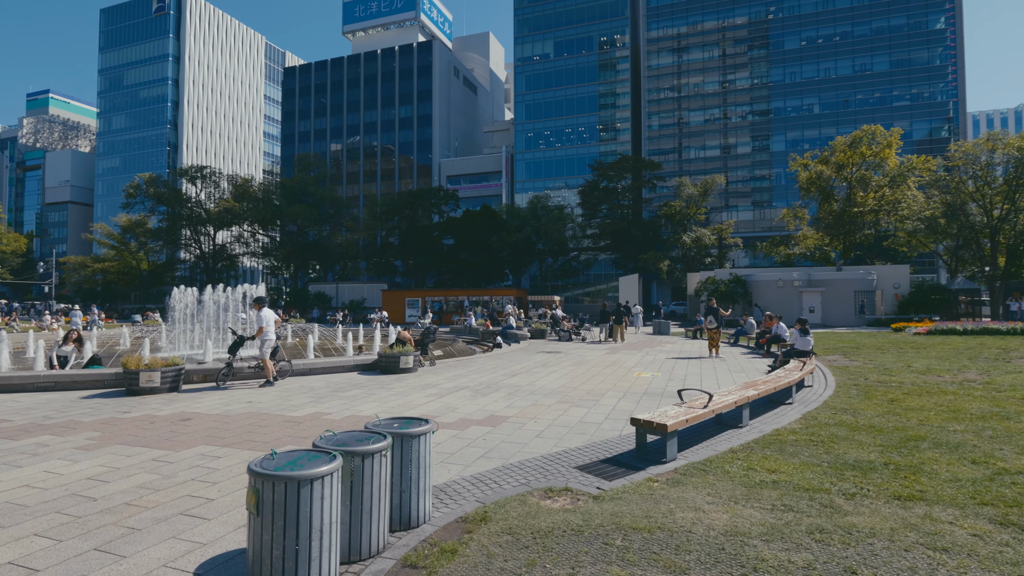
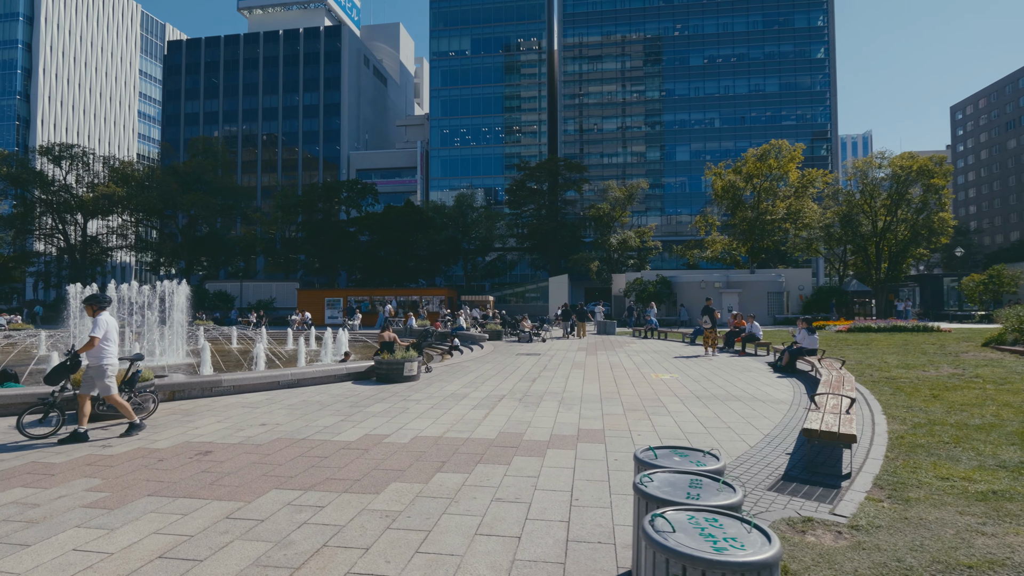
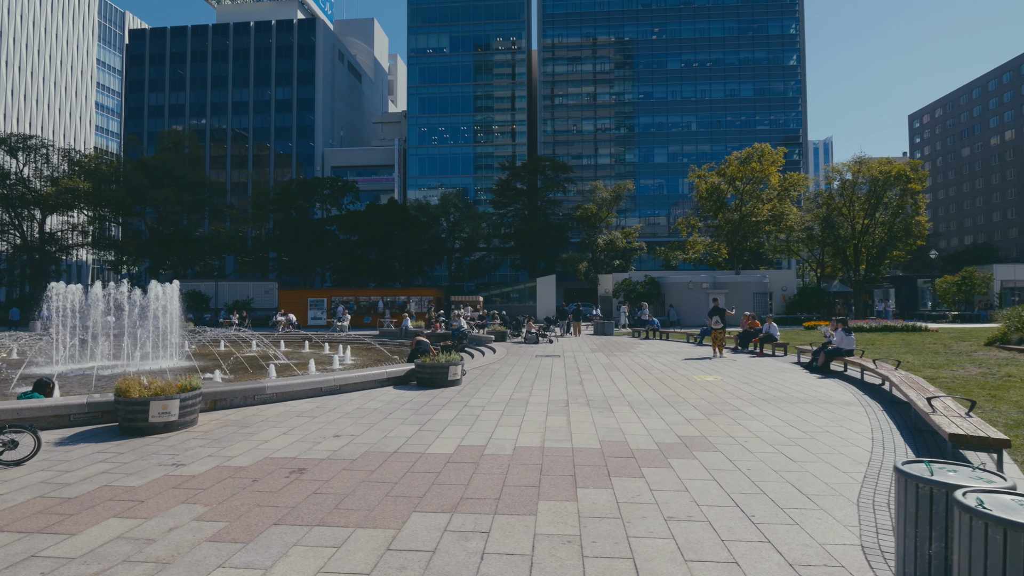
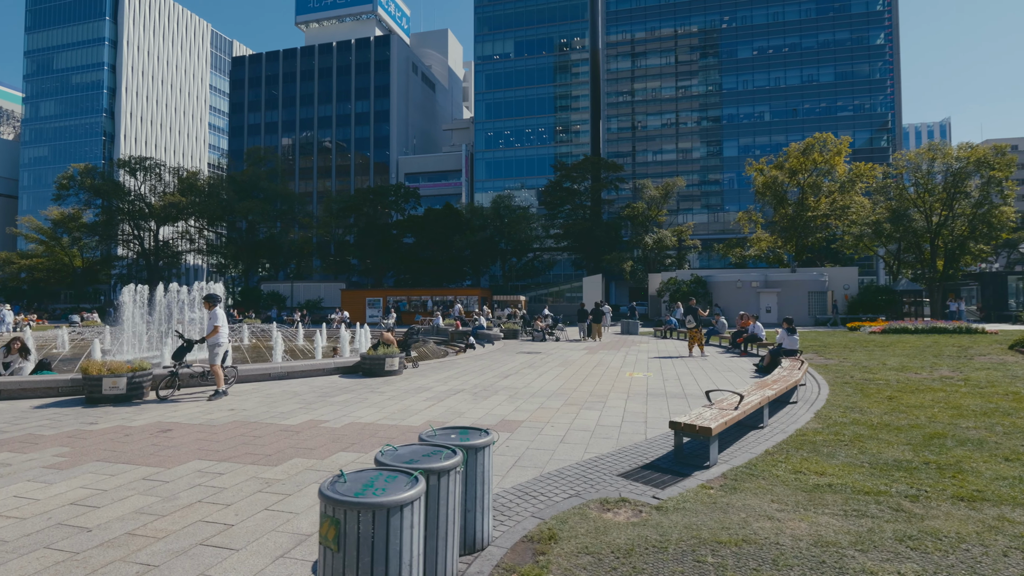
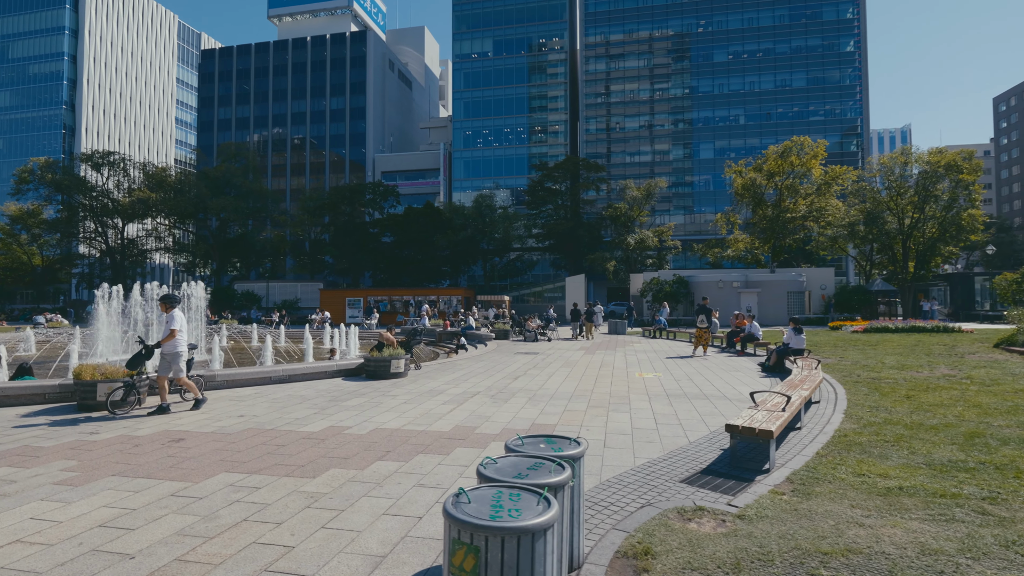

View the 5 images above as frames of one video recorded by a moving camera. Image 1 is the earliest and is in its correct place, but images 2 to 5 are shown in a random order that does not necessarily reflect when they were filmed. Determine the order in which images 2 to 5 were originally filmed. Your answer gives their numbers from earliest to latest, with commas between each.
4, 5, 2, 3
